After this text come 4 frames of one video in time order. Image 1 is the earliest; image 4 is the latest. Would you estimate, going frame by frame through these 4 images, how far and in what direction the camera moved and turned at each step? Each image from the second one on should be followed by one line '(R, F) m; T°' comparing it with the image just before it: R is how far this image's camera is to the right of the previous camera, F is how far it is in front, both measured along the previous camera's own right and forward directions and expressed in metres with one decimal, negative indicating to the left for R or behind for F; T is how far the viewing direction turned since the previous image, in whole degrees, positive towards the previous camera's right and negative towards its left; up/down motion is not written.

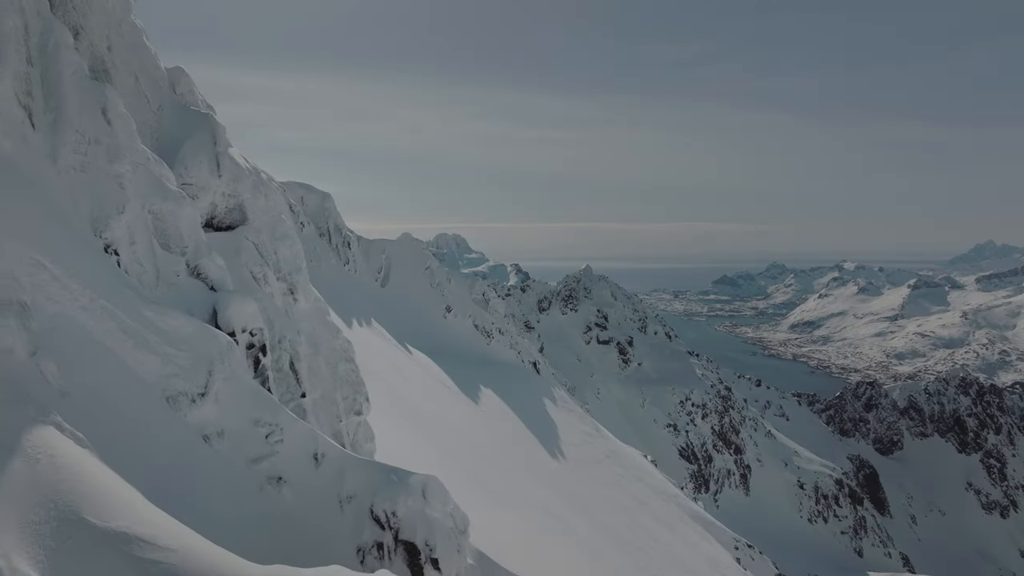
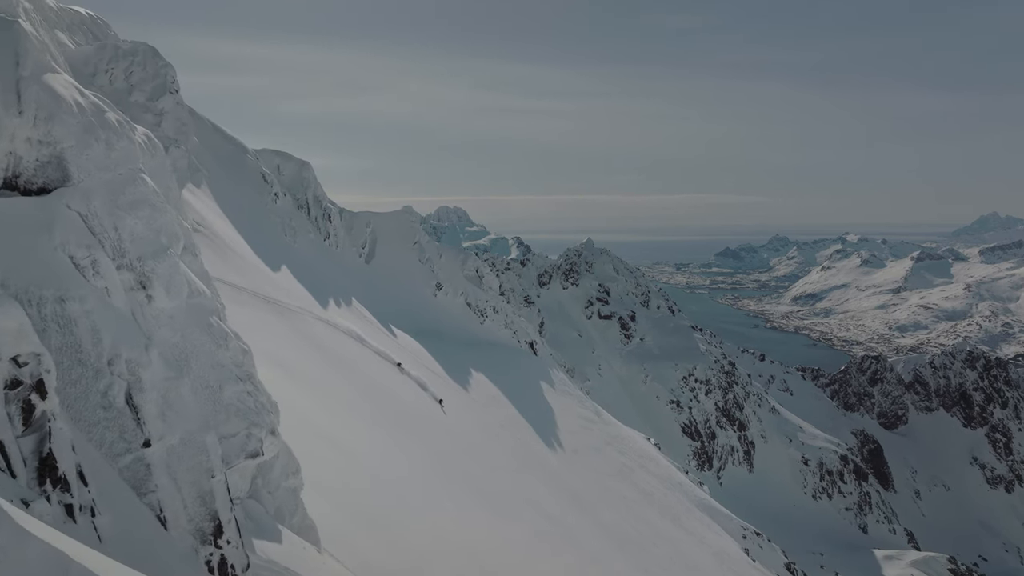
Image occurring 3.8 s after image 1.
(+0.7, +5.6) m; 0°
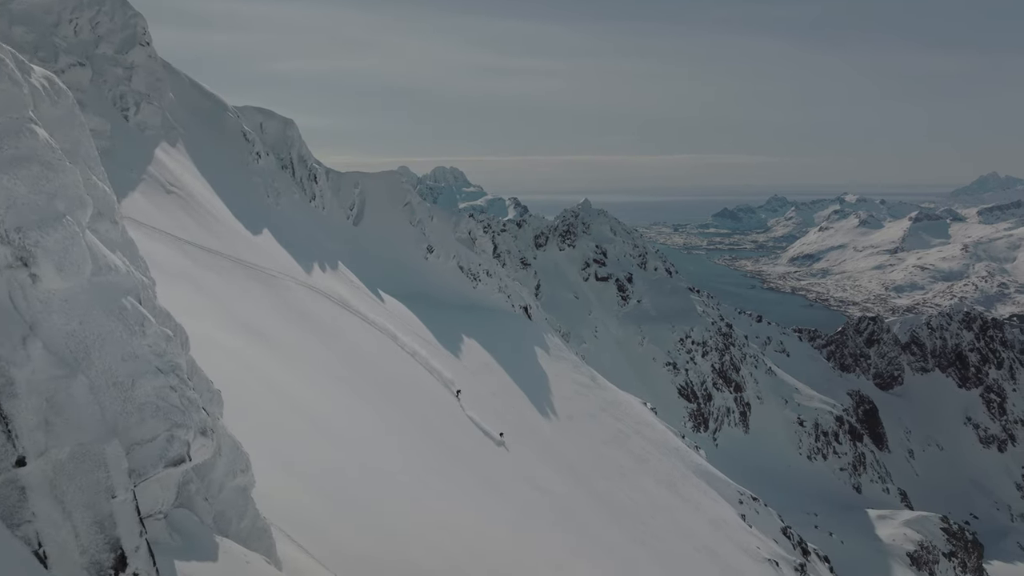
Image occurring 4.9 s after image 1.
(+0.4, +2.2) m; 0°
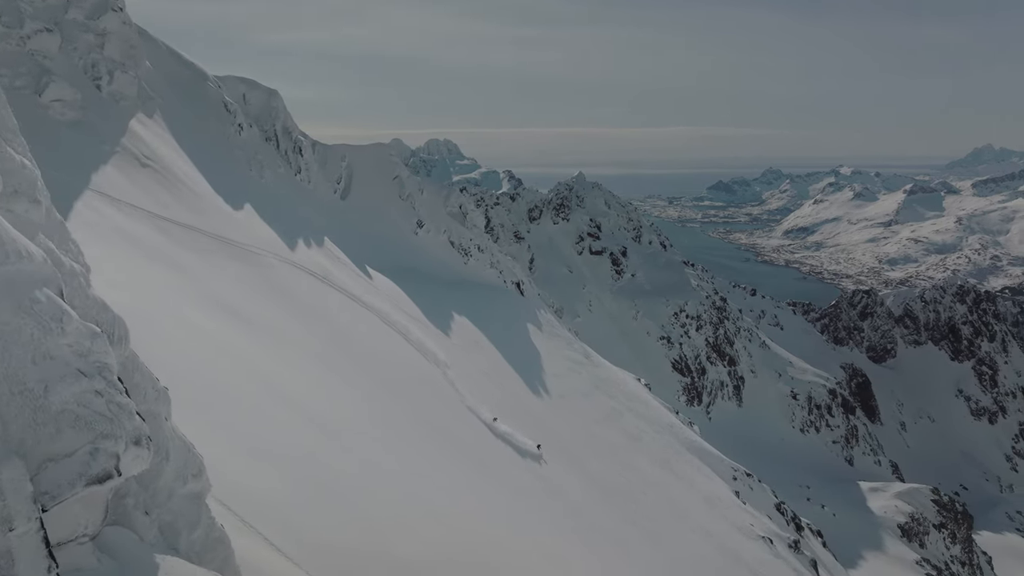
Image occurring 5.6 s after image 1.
(+0.3, +1.5) m; 0°
